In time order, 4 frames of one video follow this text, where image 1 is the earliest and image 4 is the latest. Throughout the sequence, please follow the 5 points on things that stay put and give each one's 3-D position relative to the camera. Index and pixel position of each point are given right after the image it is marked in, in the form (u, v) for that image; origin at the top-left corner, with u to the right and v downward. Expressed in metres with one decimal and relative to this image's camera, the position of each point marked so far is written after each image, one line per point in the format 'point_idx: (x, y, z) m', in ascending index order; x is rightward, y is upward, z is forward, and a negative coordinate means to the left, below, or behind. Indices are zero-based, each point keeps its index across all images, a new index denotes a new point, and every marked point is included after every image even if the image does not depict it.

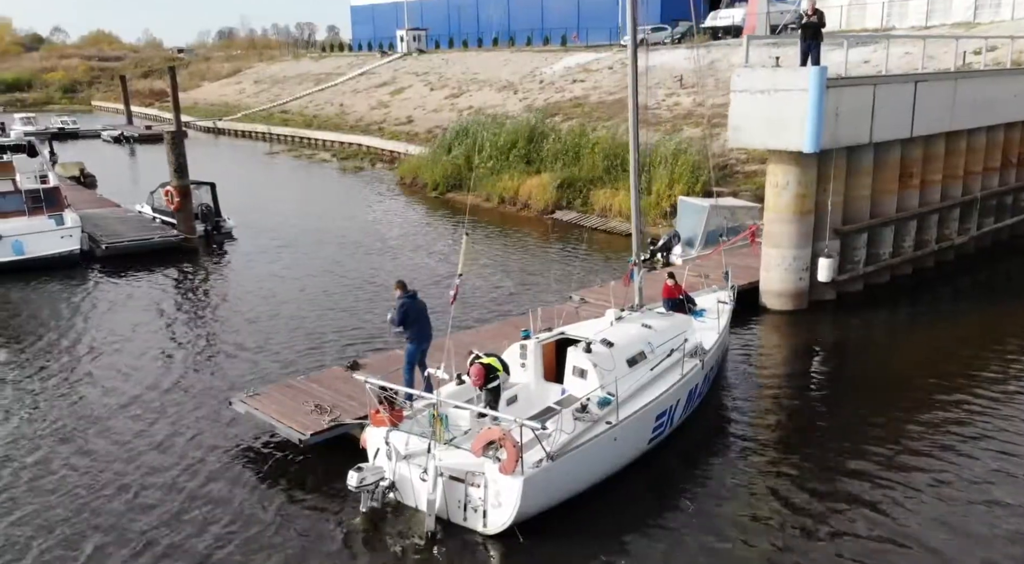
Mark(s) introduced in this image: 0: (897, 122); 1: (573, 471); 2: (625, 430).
0: (+8.5, +3.6, +19.1) m
1: (+0.7, -2.3, +10.6) m
2: (+1.5, -1.9, +11.3) m
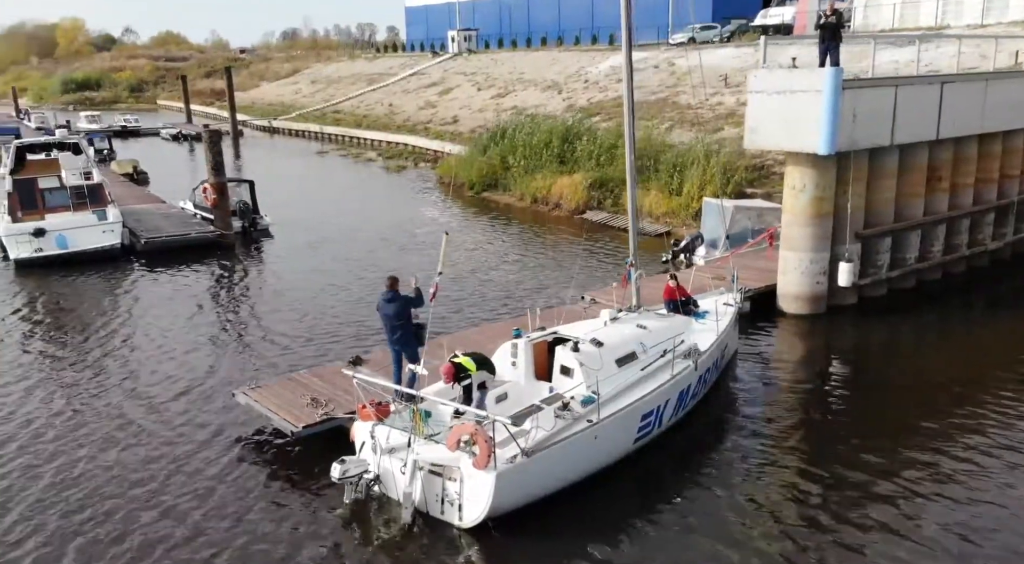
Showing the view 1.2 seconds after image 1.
0: (+8.9, +3.5, +18.6) m
1: (+0.5, -2.3, +10.7) m
2: (+1.2, -2.0, +11.3) m
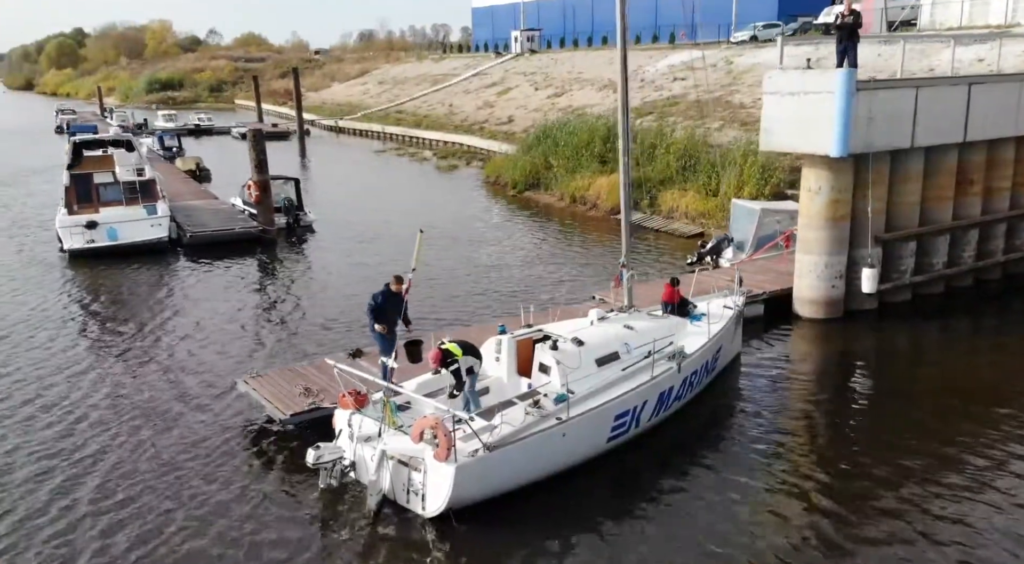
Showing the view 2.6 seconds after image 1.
0: (+9.2, +3.3, +18.1) m
1: (0.0, -2.3, +10.9) m
2: (+0.9, -1.9, +11.5) m
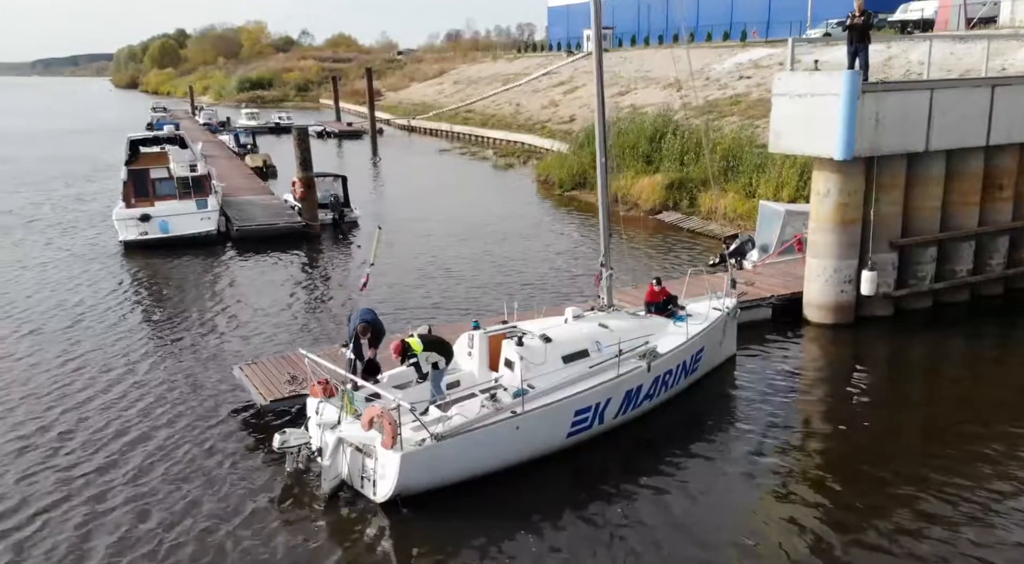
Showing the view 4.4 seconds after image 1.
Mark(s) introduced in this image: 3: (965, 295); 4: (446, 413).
0: (+9.3, +3.2, +17.6) m
1: (-0.6, -2.3, +11.2) m
2: (+0.3, -1.9, +11.7) m
3: (+10.5, -0.3, +19.8) m
4: (-0.9, -1.8, +11.5) m
